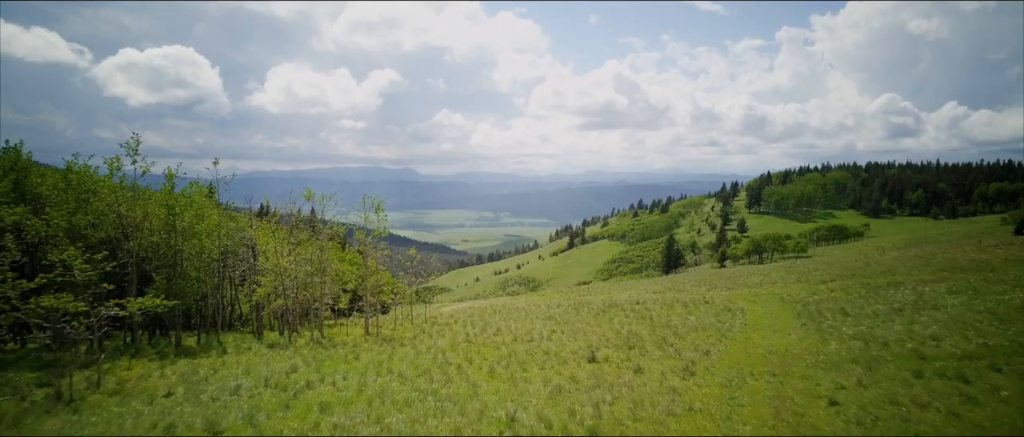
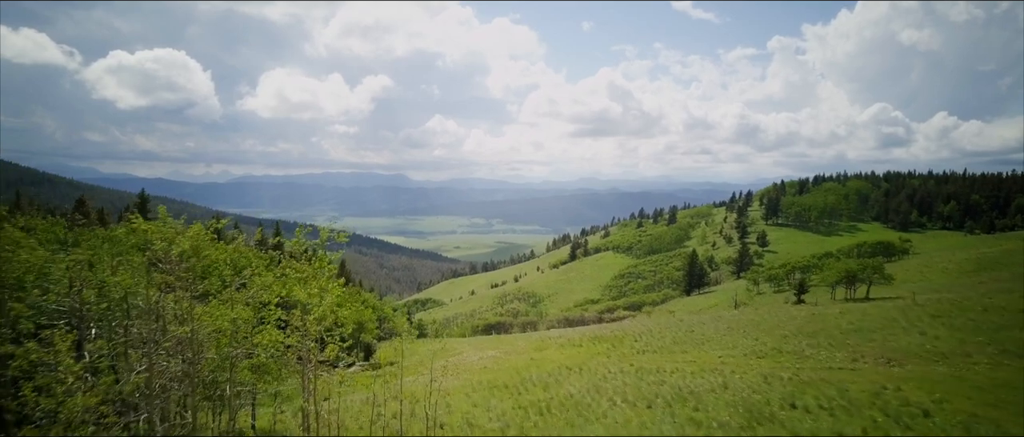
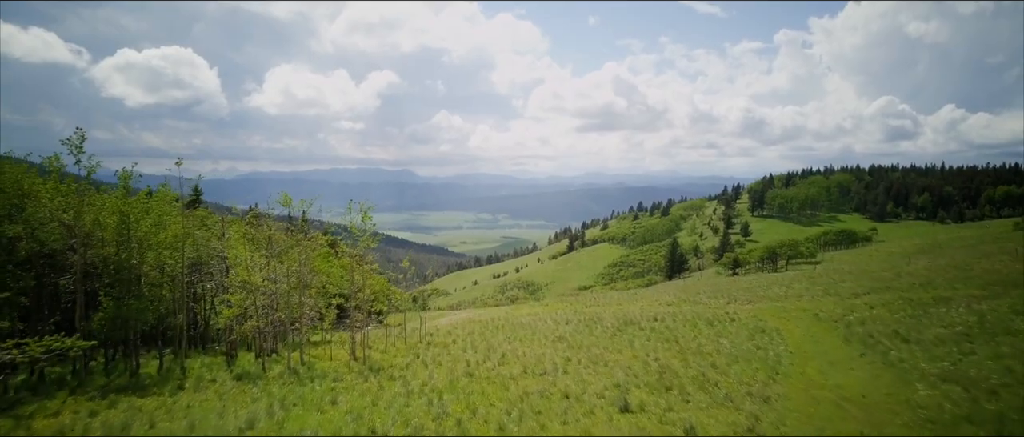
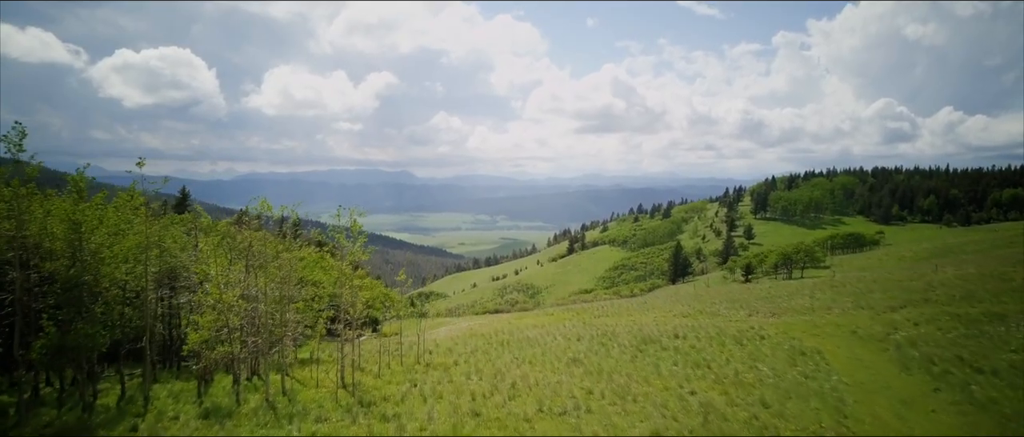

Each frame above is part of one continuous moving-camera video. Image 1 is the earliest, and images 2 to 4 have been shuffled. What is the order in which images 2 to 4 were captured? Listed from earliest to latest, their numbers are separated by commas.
3, 4, 2
